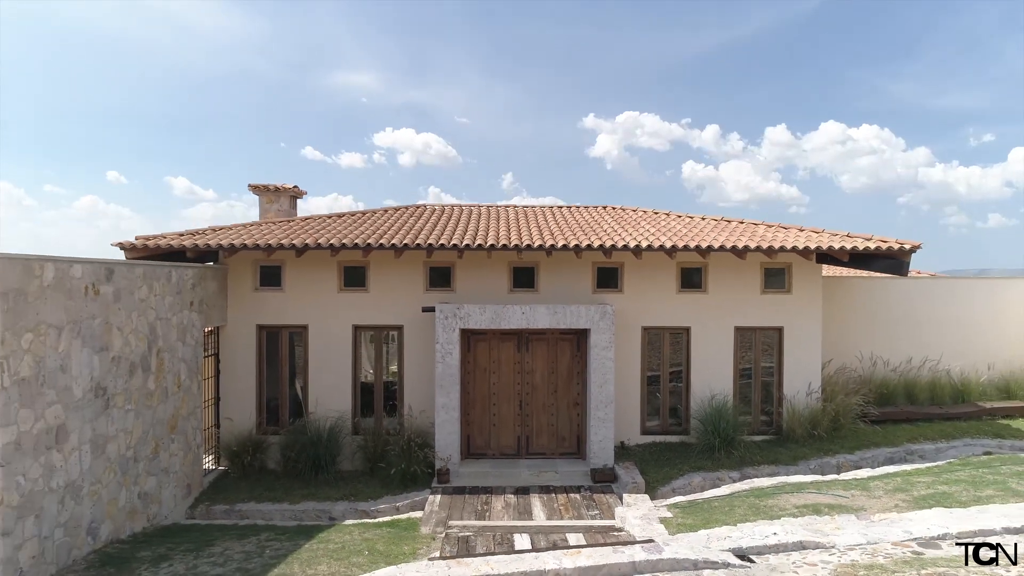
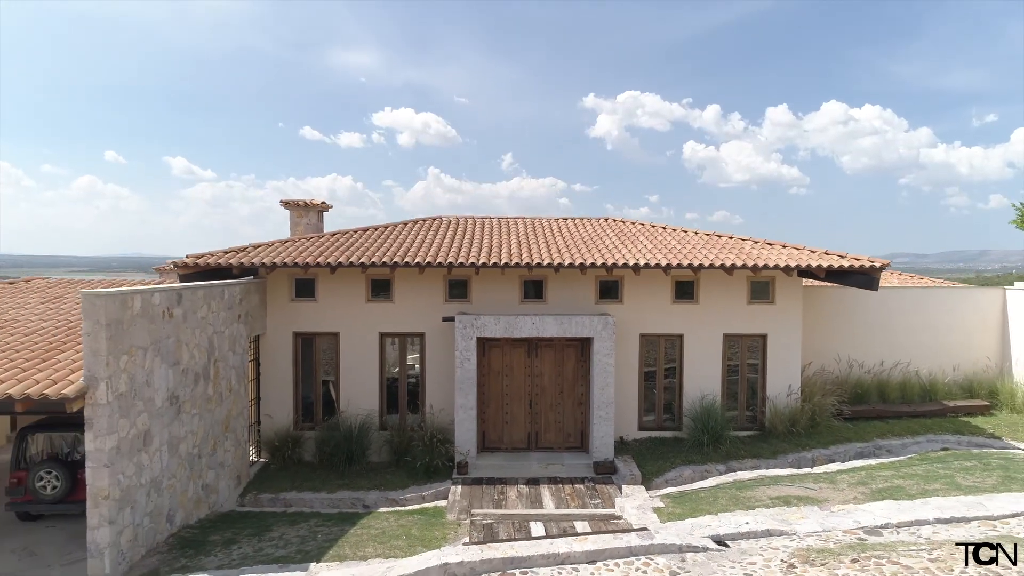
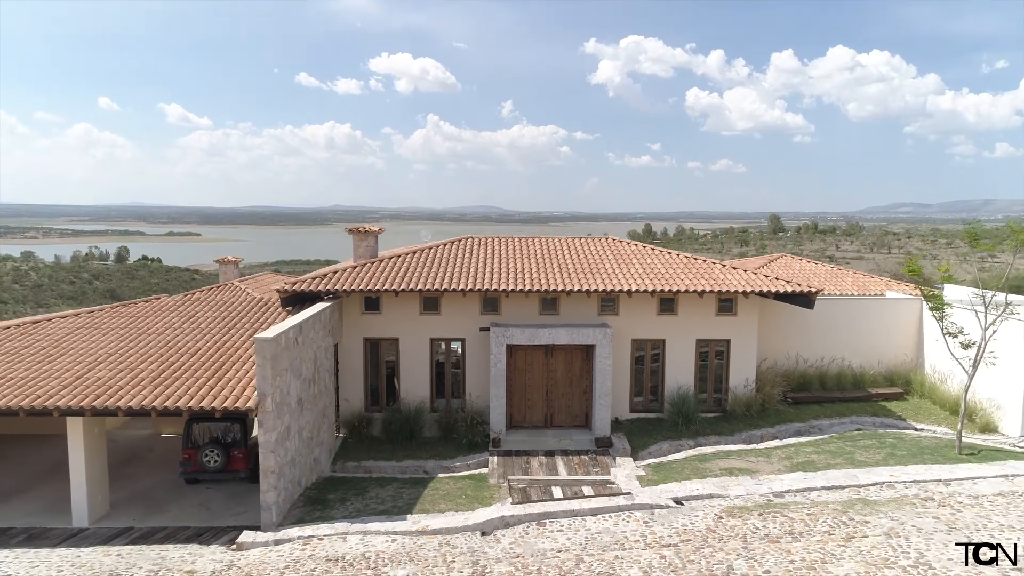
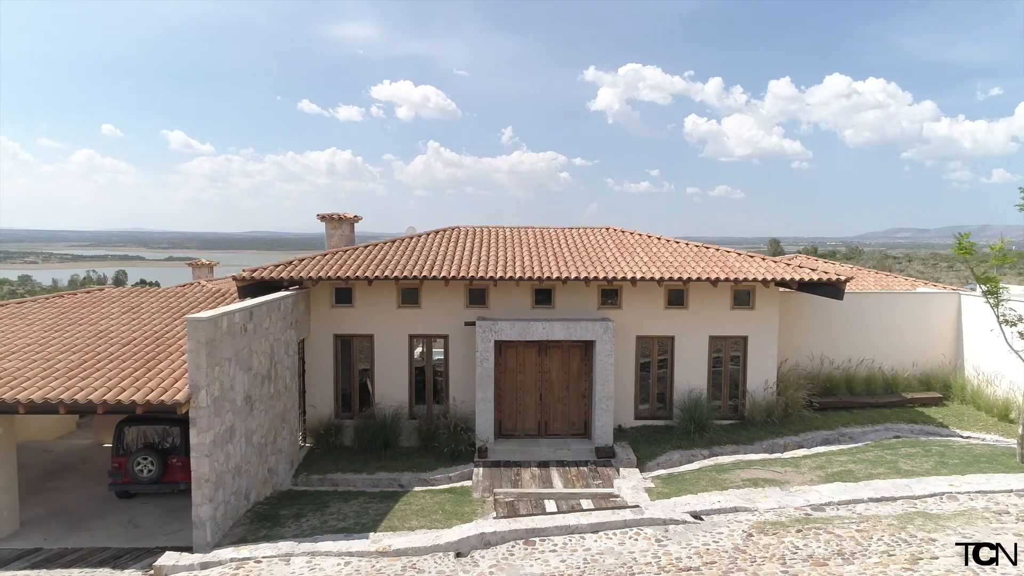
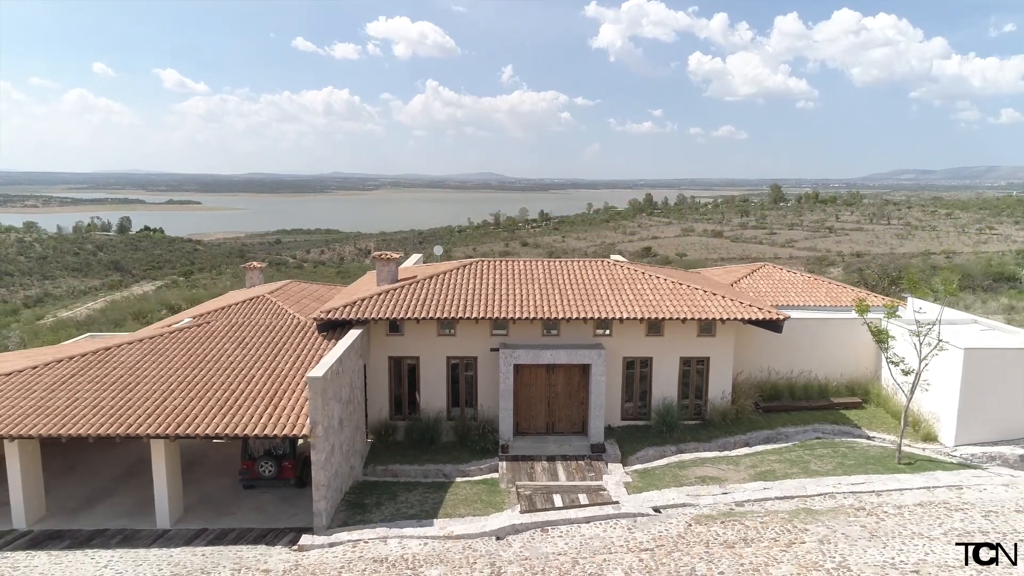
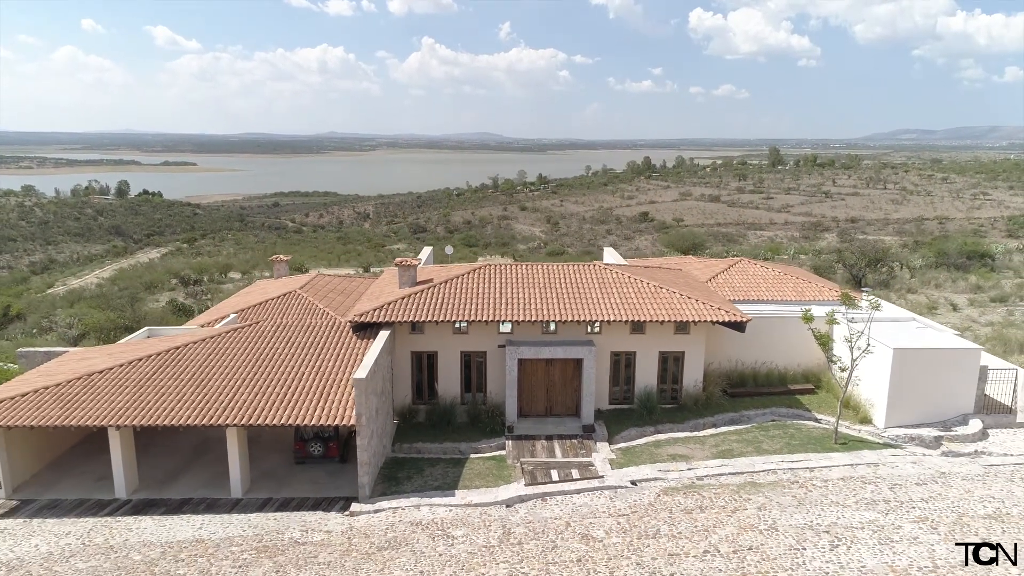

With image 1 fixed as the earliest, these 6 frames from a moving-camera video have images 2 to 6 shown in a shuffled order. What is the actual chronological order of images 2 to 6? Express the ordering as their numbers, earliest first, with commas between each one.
2, 4, 3, 5, 6
